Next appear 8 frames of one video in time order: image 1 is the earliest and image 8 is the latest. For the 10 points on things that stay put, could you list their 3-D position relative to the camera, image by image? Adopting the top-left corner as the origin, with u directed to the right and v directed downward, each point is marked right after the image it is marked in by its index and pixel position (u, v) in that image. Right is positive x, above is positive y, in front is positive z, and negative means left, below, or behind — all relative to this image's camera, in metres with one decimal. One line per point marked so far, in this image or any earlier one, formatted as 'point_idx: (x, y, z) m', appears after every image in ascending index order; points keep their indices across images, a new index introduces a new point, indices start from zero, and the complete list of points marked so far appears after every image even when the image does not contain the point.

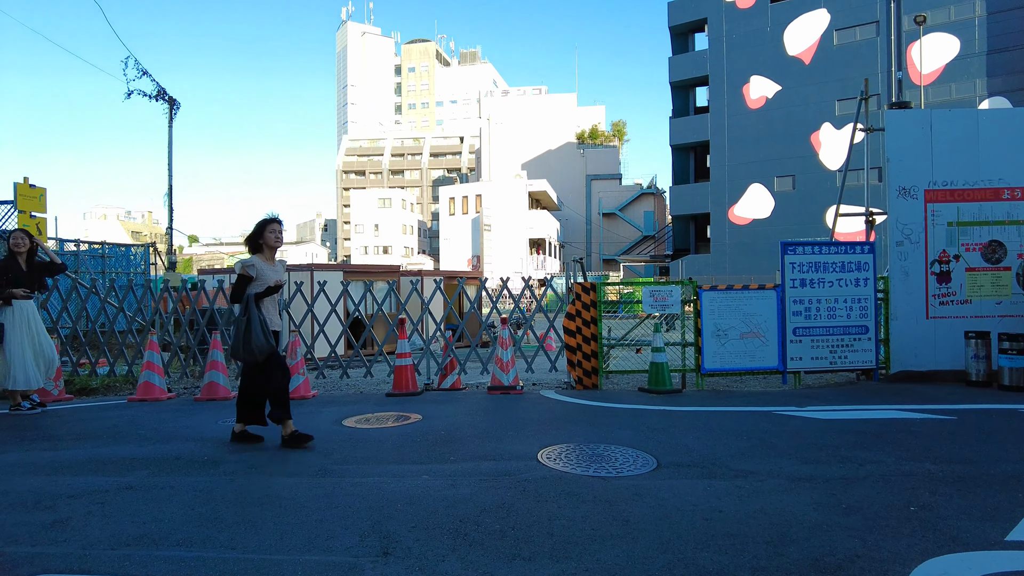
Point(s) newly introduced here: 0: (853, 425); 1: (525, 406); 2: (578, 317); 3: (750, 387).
0: (+3.1, -1.3, +6.0) m
1: (+0.1, -1.3, +7.4) m
2: (+0.9, -0.4, +9.0) m
3: (+3.2, -1.3, +8.9) m
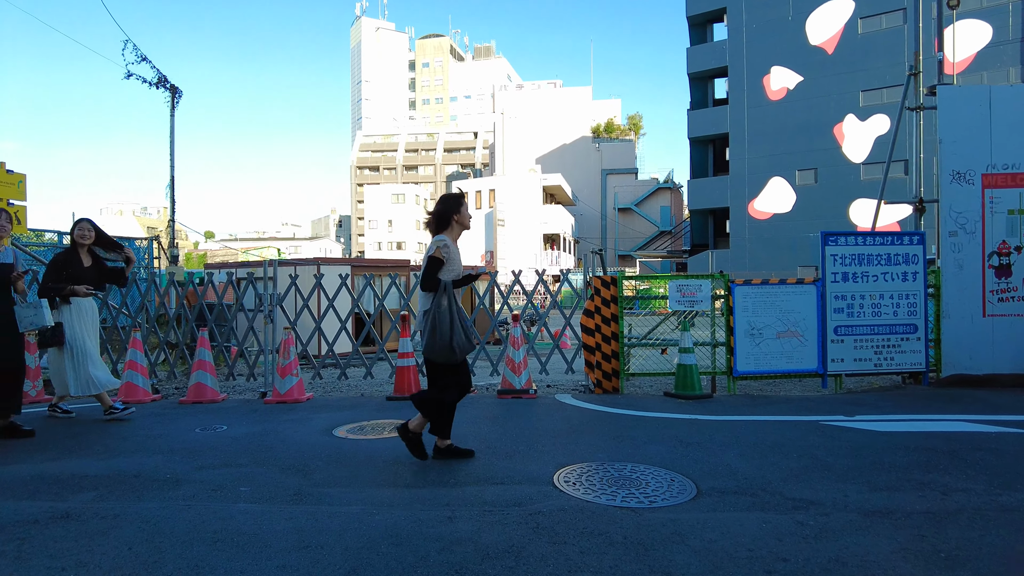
0: (+3.2, -1.2, +5.2) m
1: (+0.3, -1.3, +6.6) m
2: (+1.1, -0.3, +8.2) m
3: (+3.4, -1.3, +8.1) m
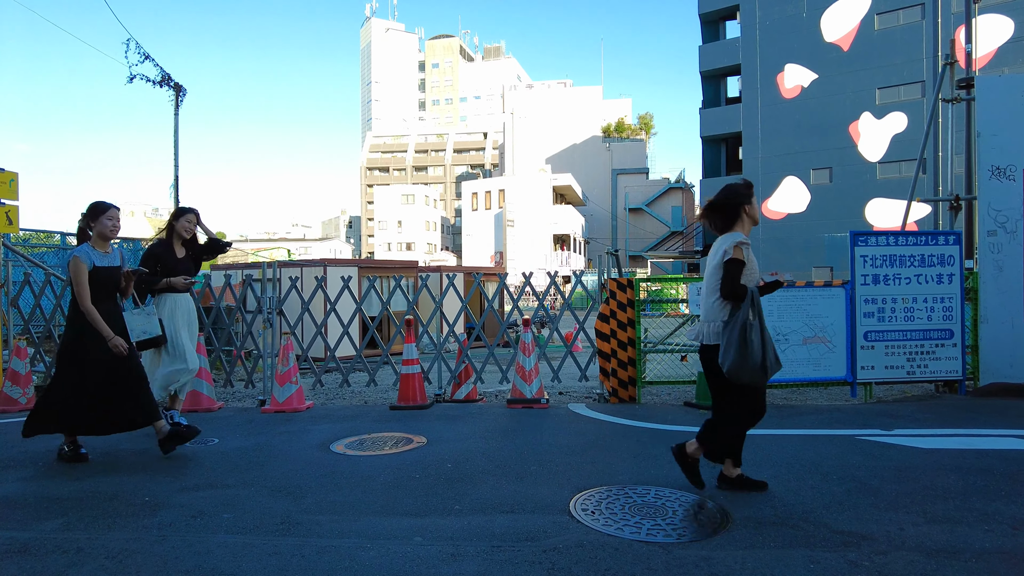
0: (+3.3, -1.2, +4.8) m
1: (+0.4, -1.3, +6.2) m
2: (+1.2, -0.4, +7.7) m
3: (+3.5, -1.3, +7.6) m
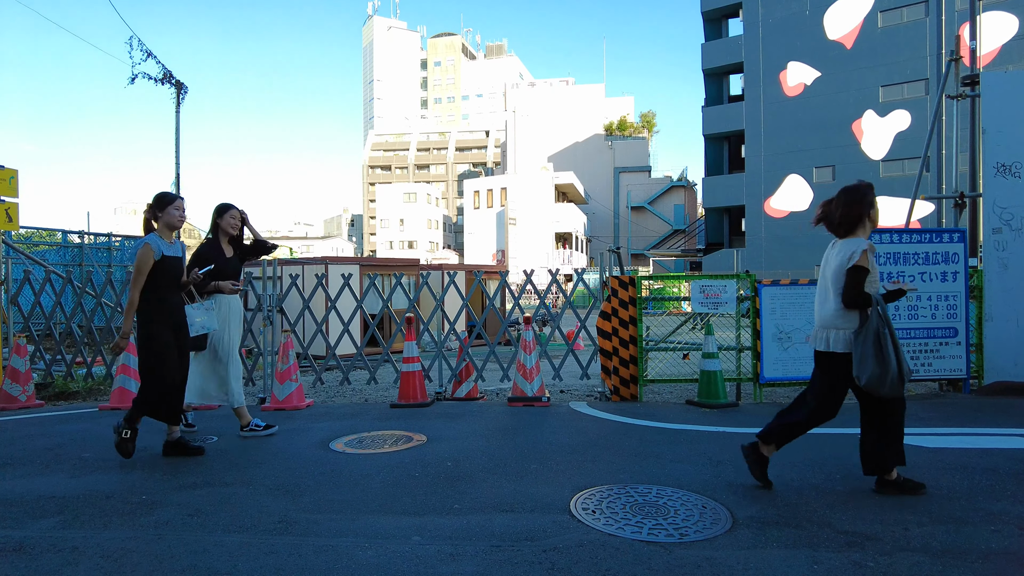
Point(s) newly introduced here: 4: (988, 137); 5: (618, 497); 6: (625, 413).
0: (+3.3, -1.2, +4.7) m
1: (+0.4, -1.3, +6.2) m
2: (+1.2, -0.3, +7.7) m
3: (+3.5, -1.3, +7.6) m
4: (+5.5, +1.8, +7.7) m
5: (+0.6, -1.2, +3.9) m
6: (+1.2, -1.3, +6.9) m
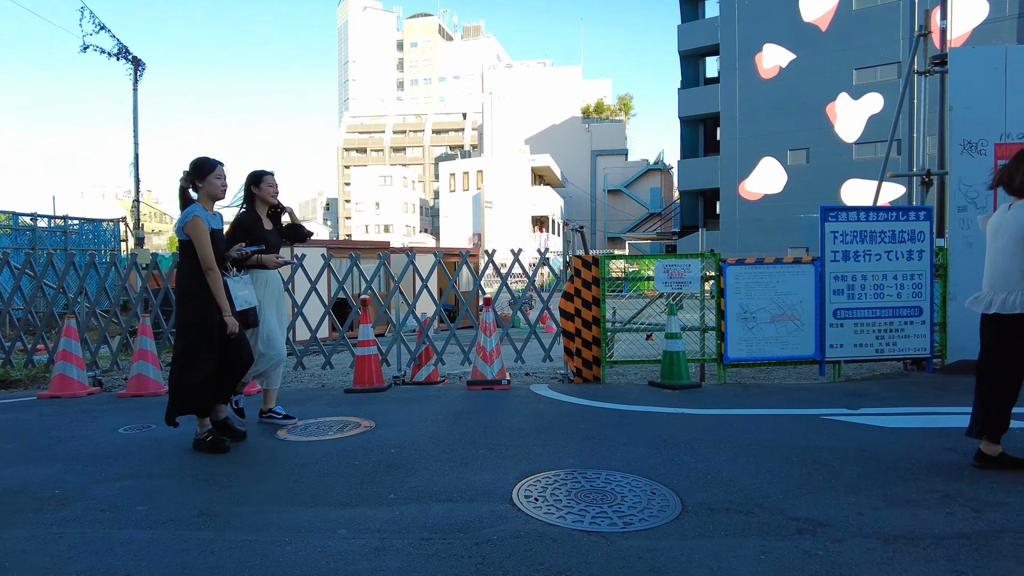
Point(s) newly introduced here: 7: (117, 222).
0: (+2.9, -1.1, +4.6) m
1: (0.0, -1.1, +6.0) m
2: (+0.7, -0.1, +7.5) m
3: (+3.0, -1.1, +7.5) m
4: (+5.1, +2.0, +7.6) m
5: (+0.3, -1.1, +3.7) m
6: (+0.8, -1.1, +6.7) m
7: (-9.6, +1.6, +16.0) m
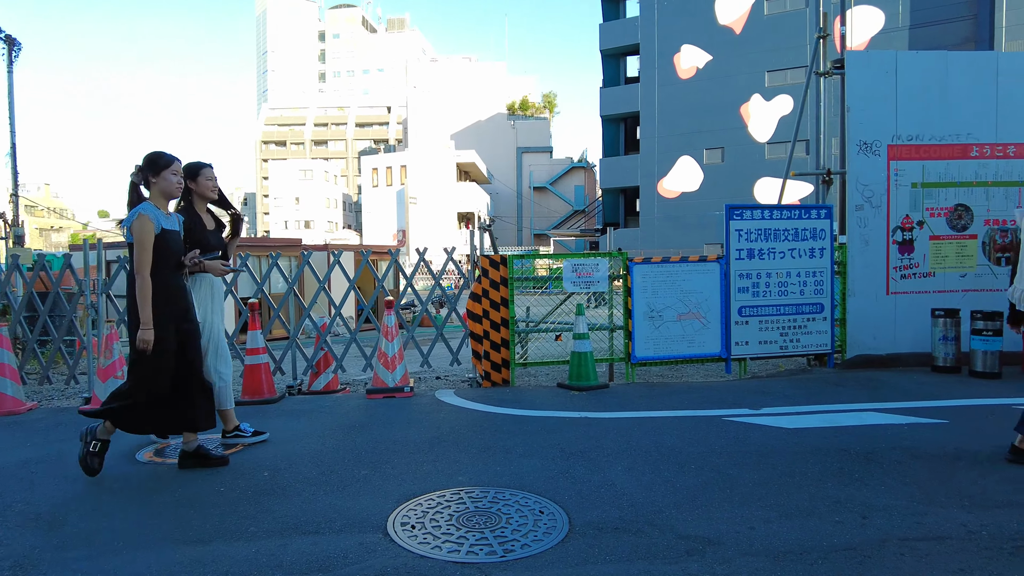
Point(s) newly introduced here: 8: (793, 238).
0: (+2.2, -1.1, +4.6) m
1: (-0.9, -1.1, +5.6) m
2: (-0.3, -0.1, +7.2) m
3: (+2.0, -1.0, +7.5) m
4: (+4.0, +2.0, +7.7) m
5: (-0.3, -1.1, +3.4) m
6: (-0.2, -1.1, +6.5) m
7: (-11.5, +1.6, +14.5) m
8: (+3.2, +0.6, +7.5) m
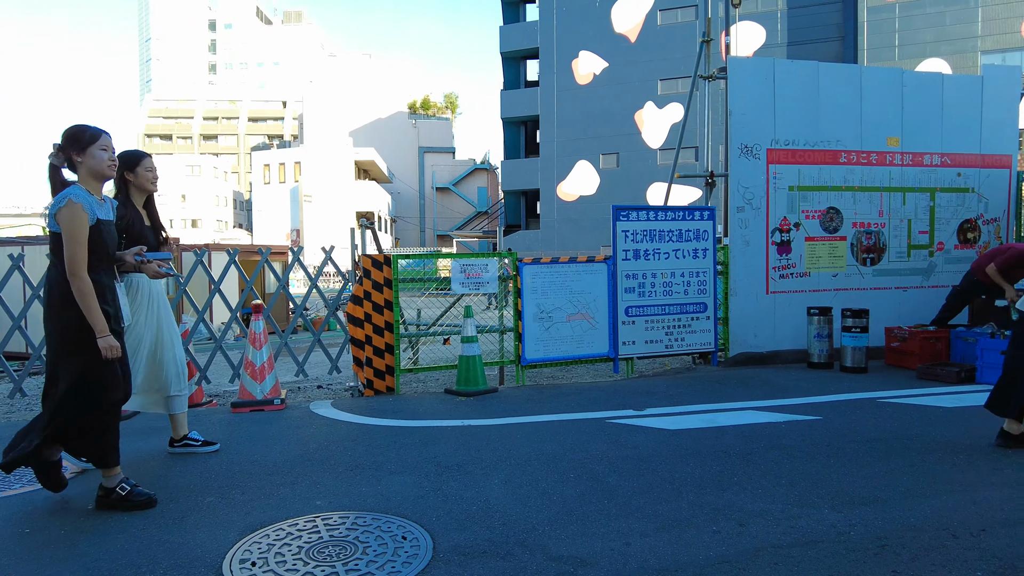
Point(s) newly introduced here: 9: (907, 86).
0: (+1.4, -1.1, +4.5) m
1: (-1.9, -1.1, +5.1) m
2: (-1.5, -0.1, +6.8) m
3: (+0.7, -1.0, +7.4) m
4: (+2.7, +2.0, +7.9) m
5: (-1.0, -1.1, +3.0) m
6: (-1.3, -1.1, +6.1) m
7: (-13.7, +1.5, +12.4) m
8: (+1.9, +0.6, +7.6) m
9: (+5.0, +2.5, +8.3) m
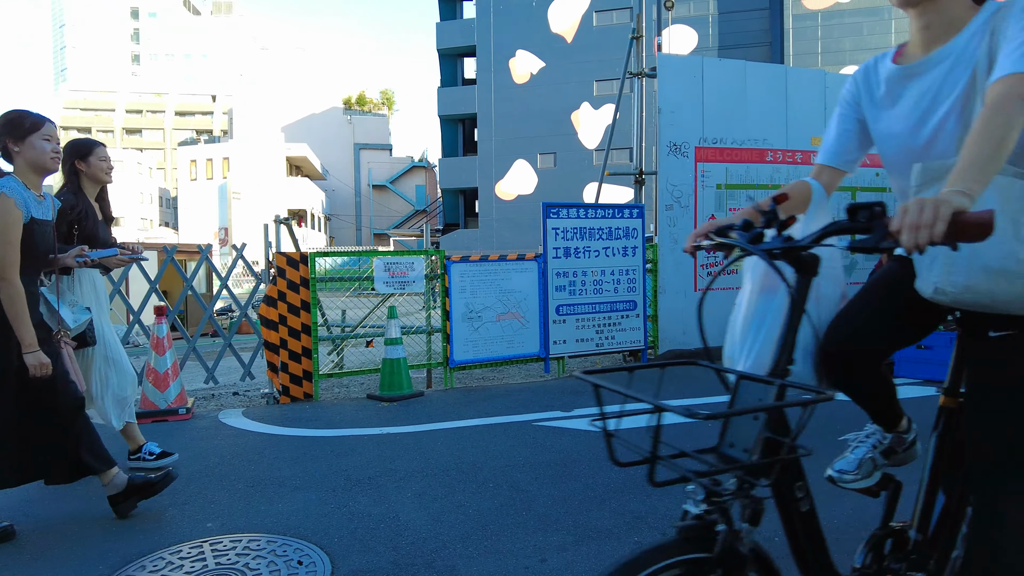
0: (+0.8, -1.0, +4.4) m
1: (-2.4, -1.1, +4.7) m
2: (-2.2, -0.1, +6.4) m
3: (0.0, -1.0, +7.2) m
4: (+1.8, +2.1, +7.9) m
5: (-1.4, -1.1, +2.7) m
6: (-1.9, -1.1, +5.7) m
7: (-14.9, +1.4, +10.9) m
8: (+1.1, +0.6, +7.5) m
9: (+4.1, +2.6, +8.5) m
